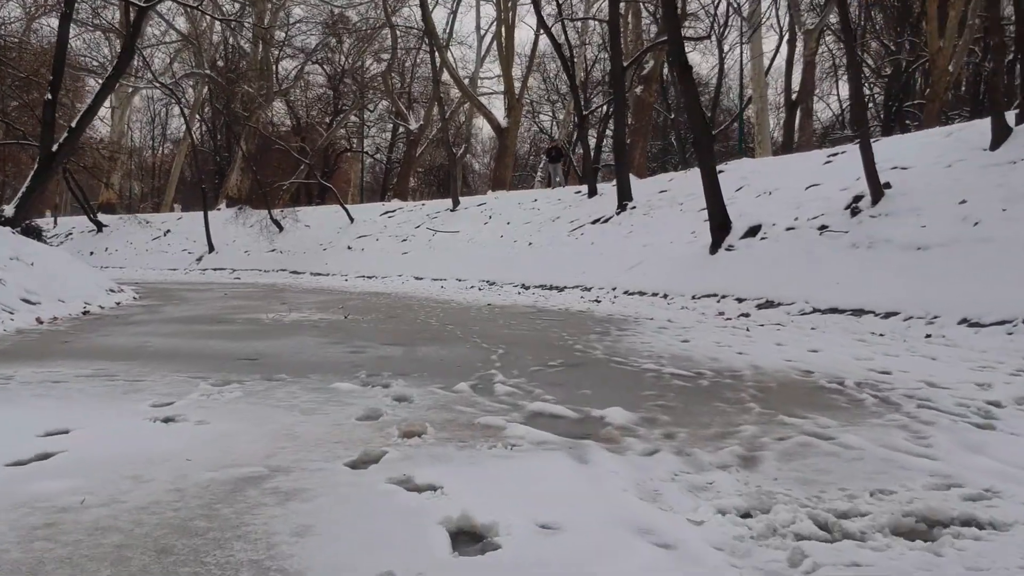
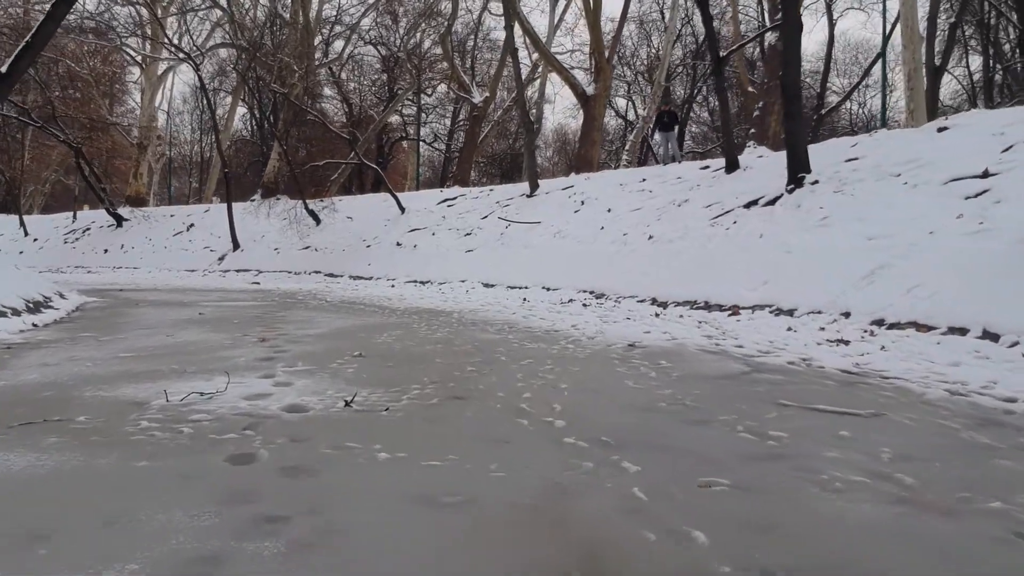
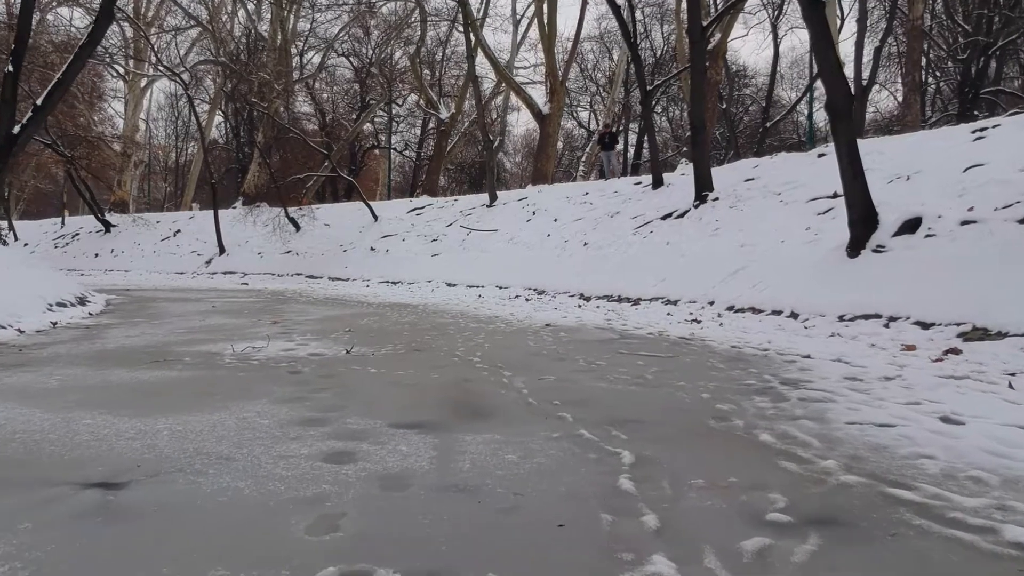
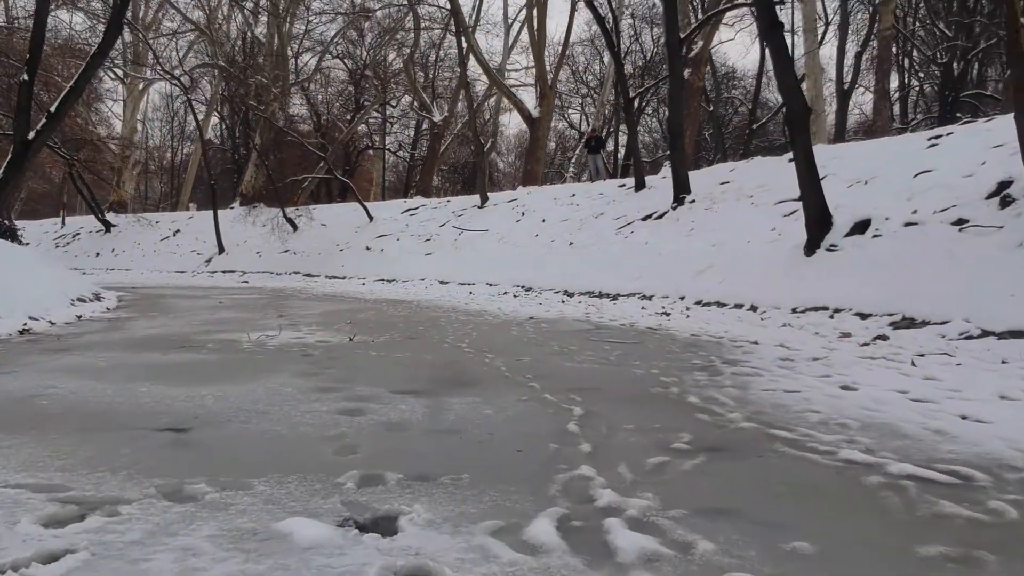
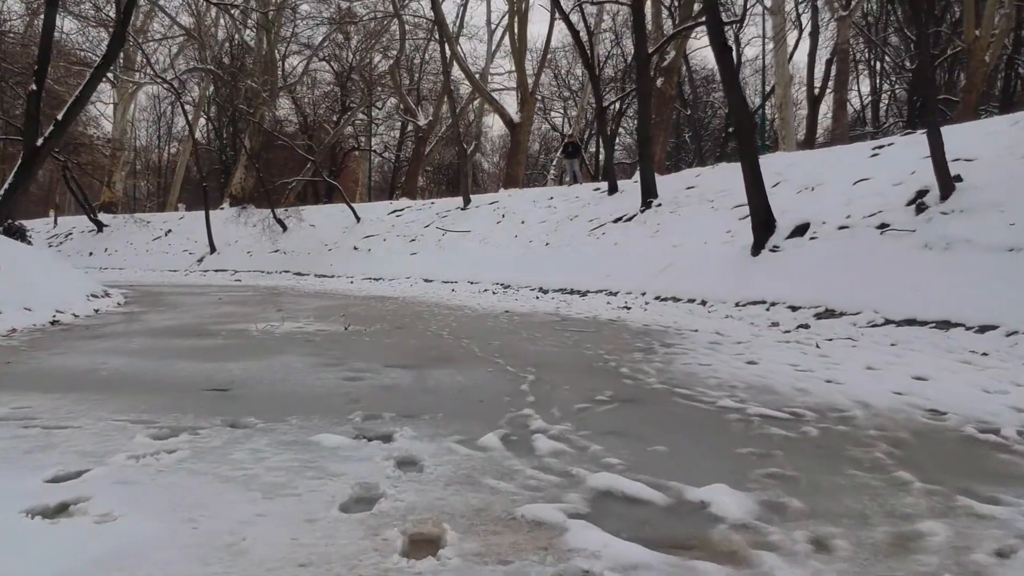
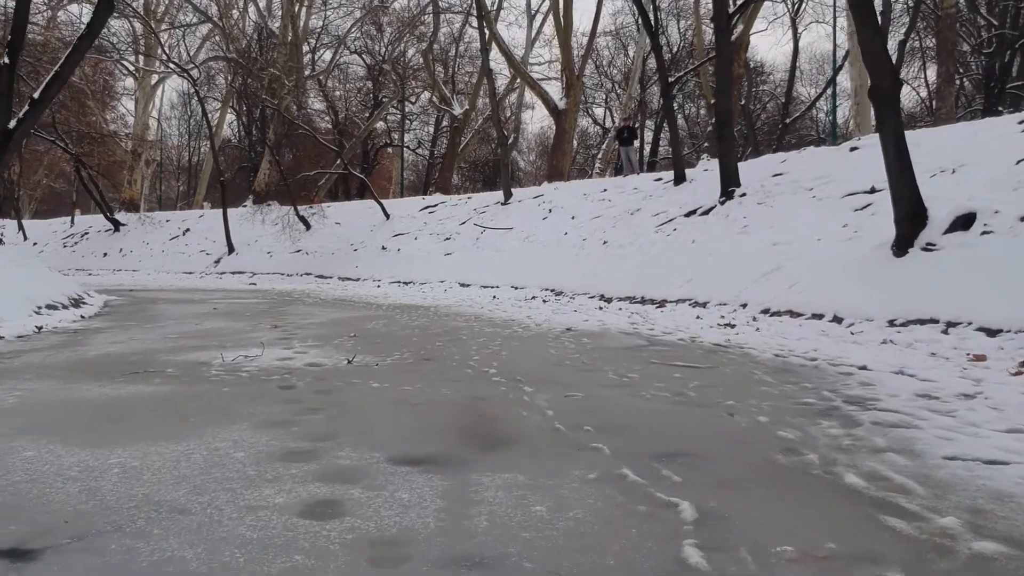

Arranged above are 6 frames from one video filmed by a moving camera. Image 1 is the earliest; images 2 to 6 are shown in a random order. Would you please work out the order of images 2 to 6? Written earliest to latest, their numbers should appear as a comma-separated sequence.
5, 4, 3, 6, 2
